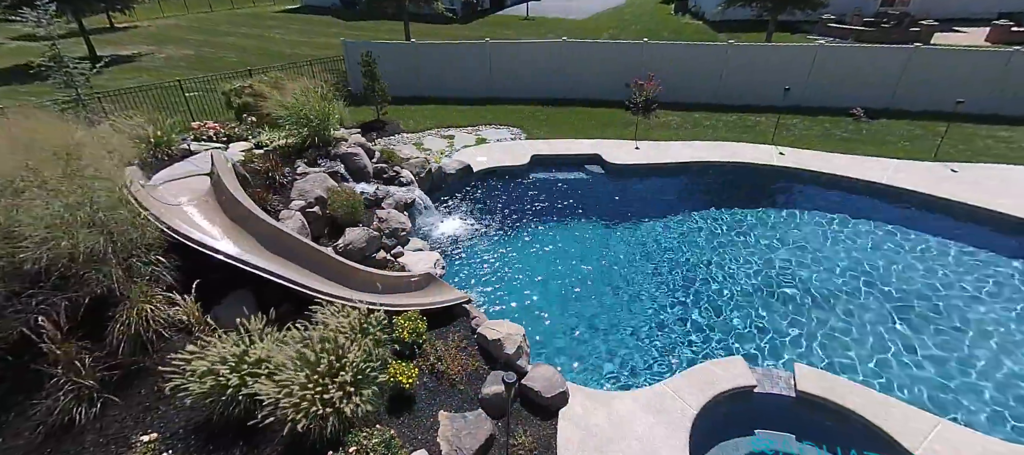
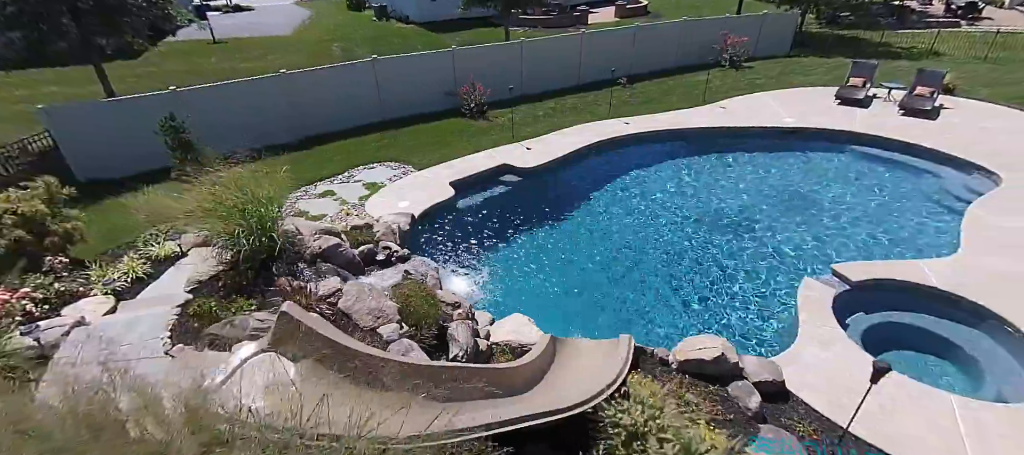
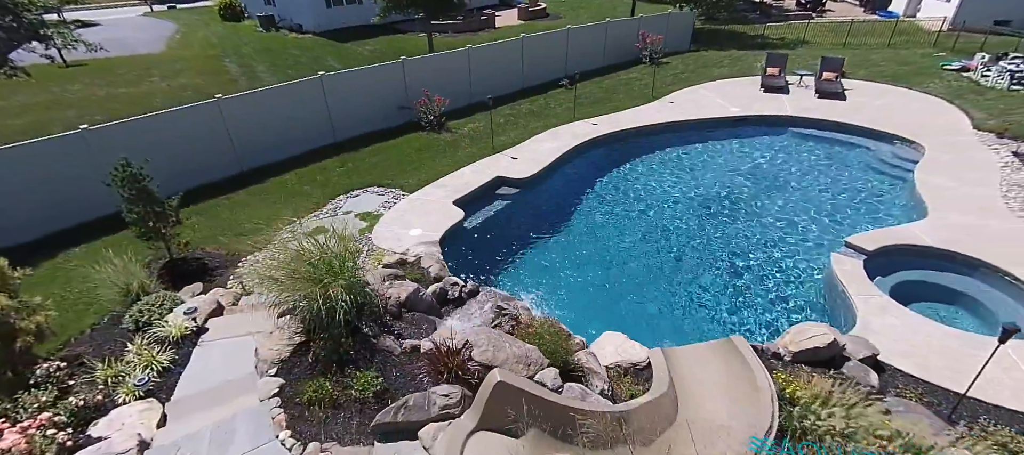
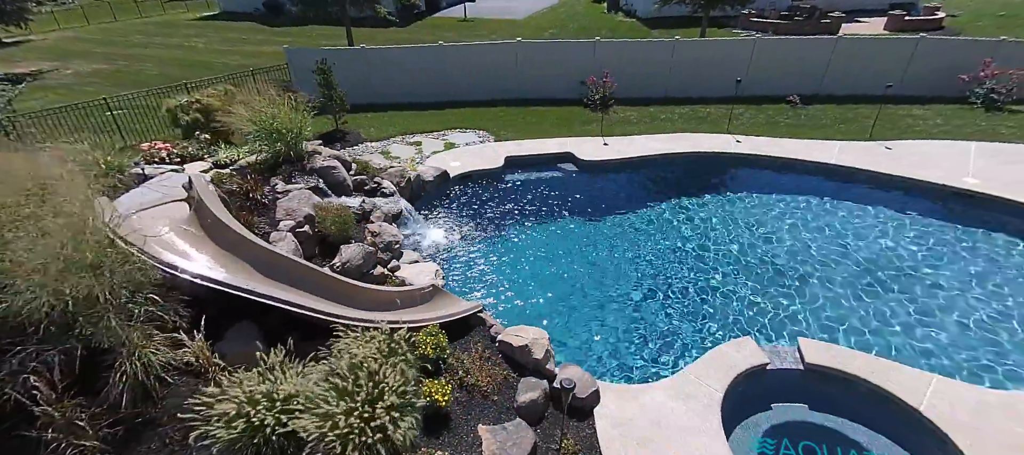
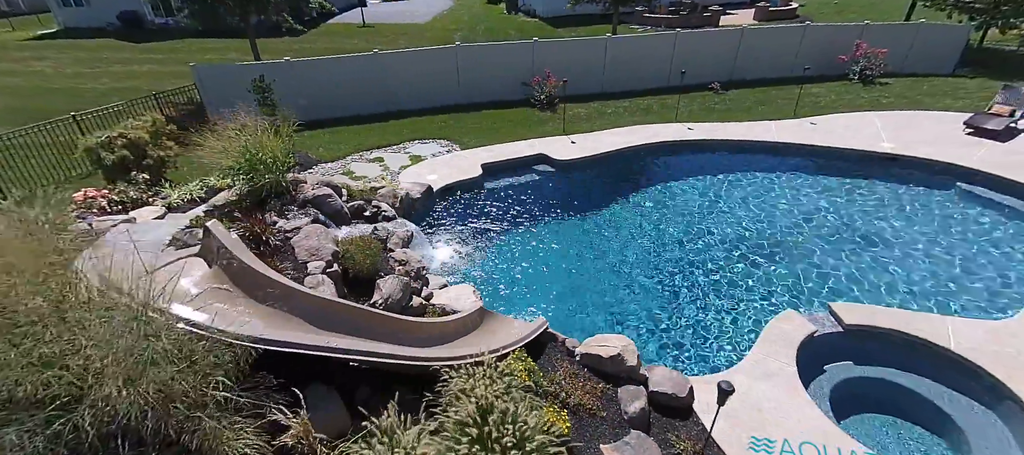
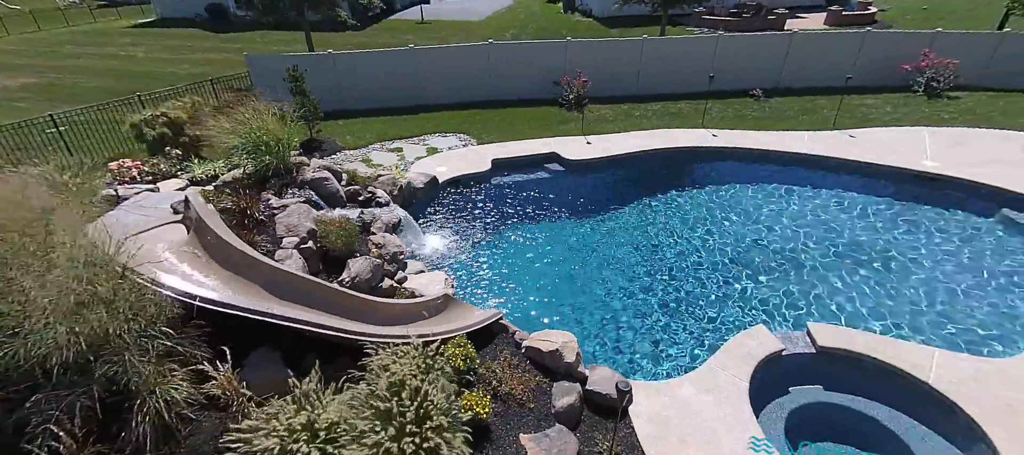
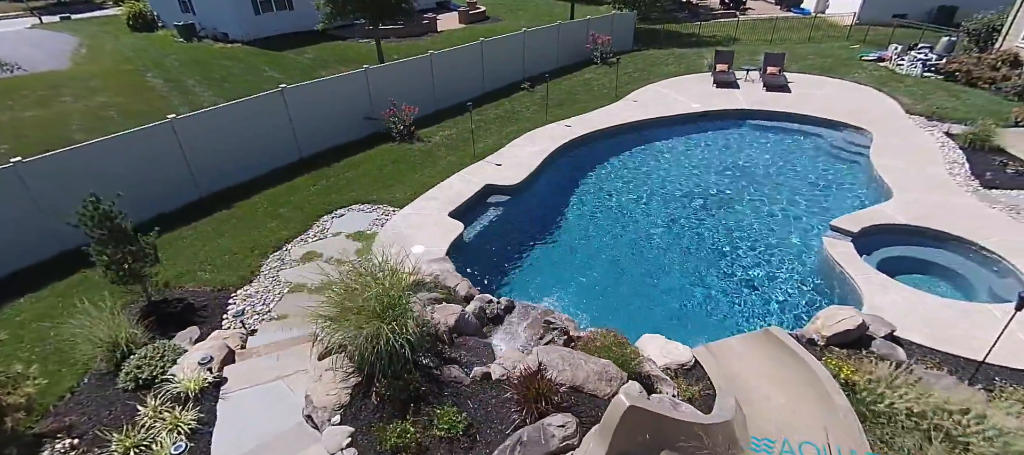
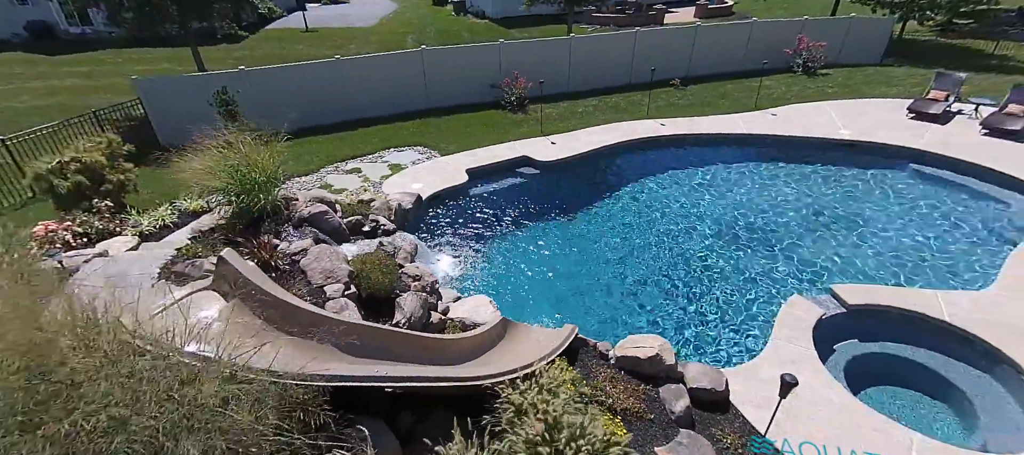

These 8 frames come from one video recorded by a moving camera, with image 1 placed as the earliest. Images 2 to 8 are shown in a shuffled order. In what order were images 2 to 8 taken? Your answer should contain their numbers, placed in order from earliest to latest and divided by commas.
4, 6, 5, 8, 2, 3, 7
